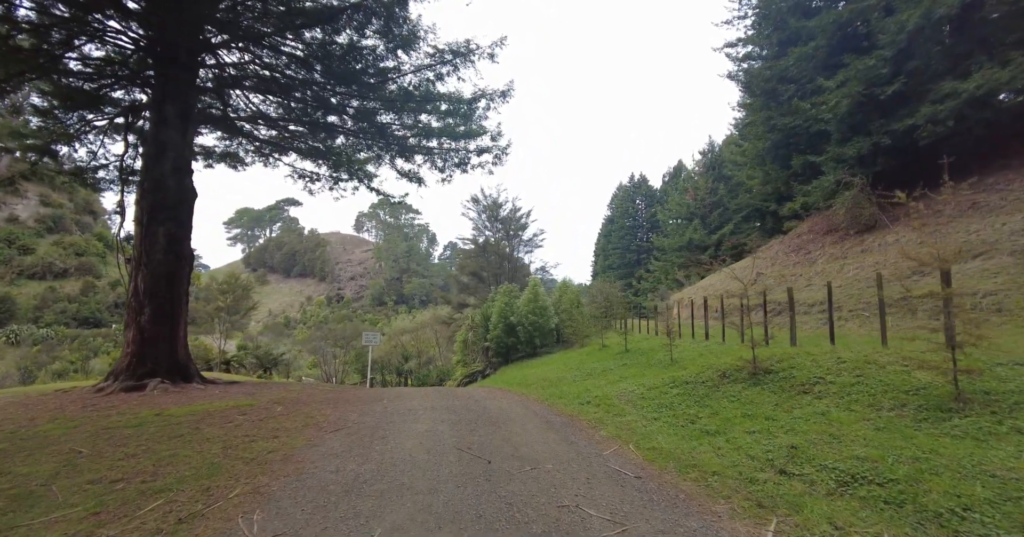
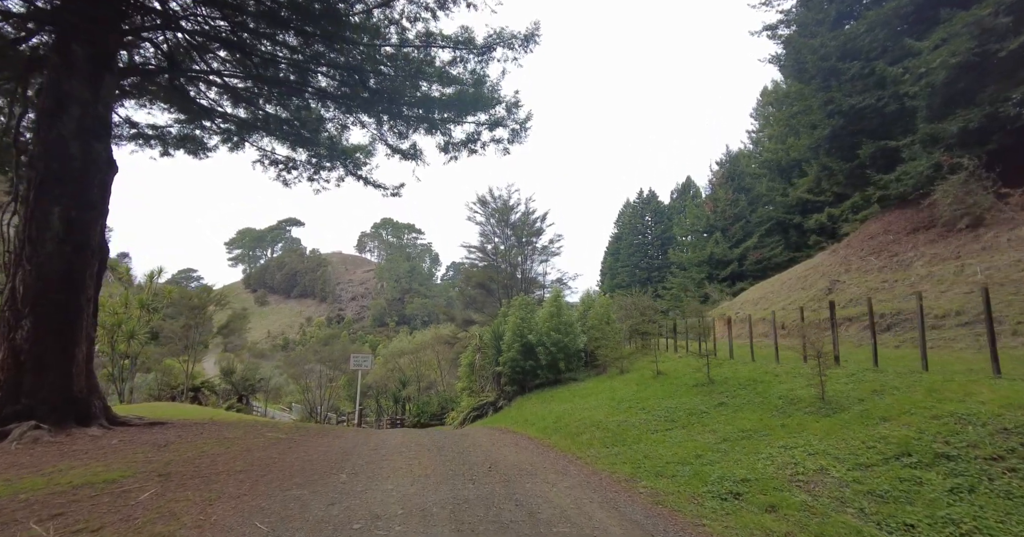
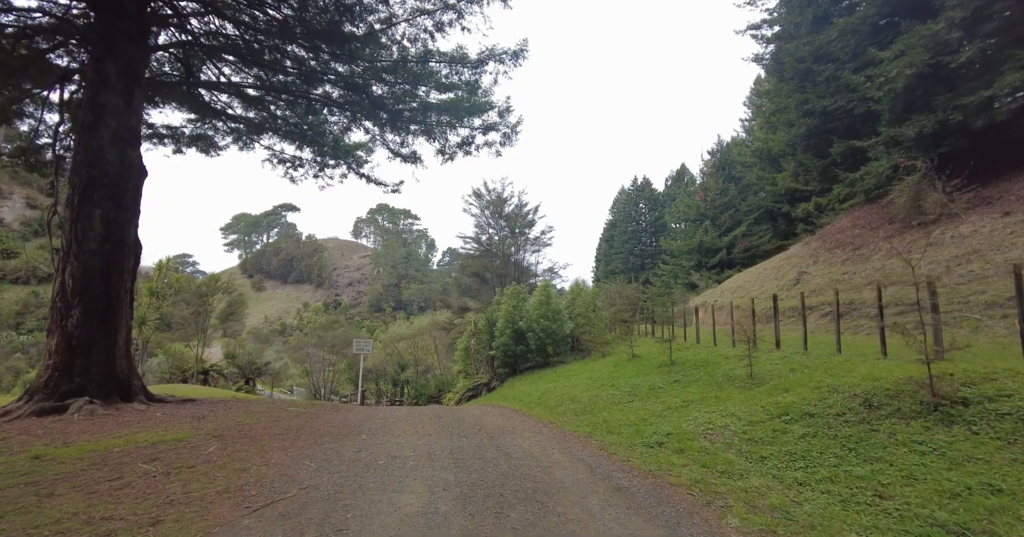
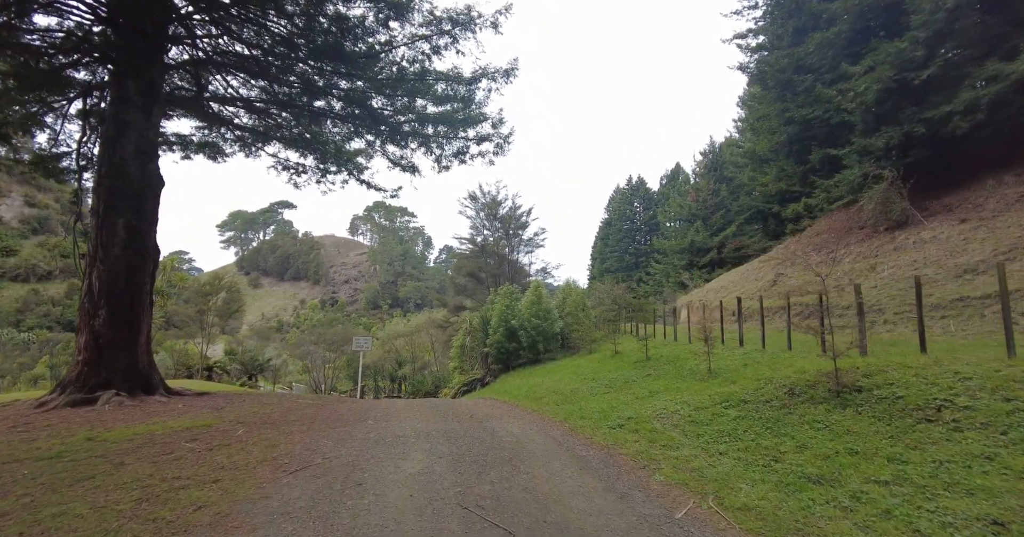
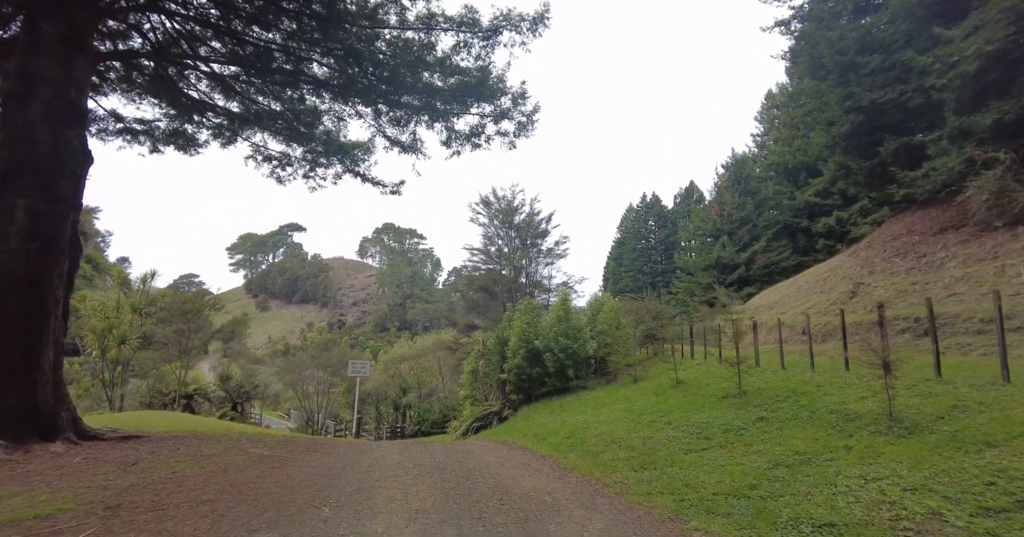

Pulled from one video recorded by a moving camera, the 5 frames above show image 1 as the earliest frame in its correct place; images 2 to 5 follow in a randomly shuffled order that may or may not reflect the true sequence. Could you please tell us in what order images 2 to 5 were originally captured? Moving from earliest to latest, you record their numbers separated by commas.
4, 3, 2, 5
